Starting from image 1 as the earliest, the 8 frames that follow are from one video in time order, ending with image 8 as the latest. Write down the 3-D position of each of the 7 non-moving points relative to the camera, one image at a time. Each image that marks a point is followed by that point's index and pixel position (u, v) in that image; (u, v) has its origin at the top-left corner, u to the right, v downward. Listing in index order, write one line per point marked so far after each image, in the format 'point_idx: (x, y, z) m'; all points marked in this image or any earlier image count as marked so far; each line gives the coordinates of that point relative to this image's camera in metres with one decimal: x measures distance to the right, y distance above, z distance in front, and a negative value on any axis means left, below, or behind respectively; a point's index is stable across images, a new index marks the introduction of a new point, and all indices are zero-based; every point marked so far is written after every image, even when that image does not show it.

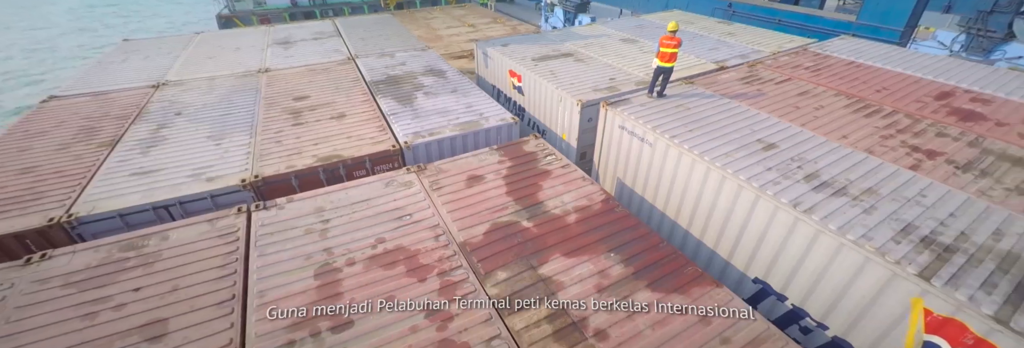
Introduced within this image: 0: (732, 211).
0: (+3.0, -0.5, +5.6) m
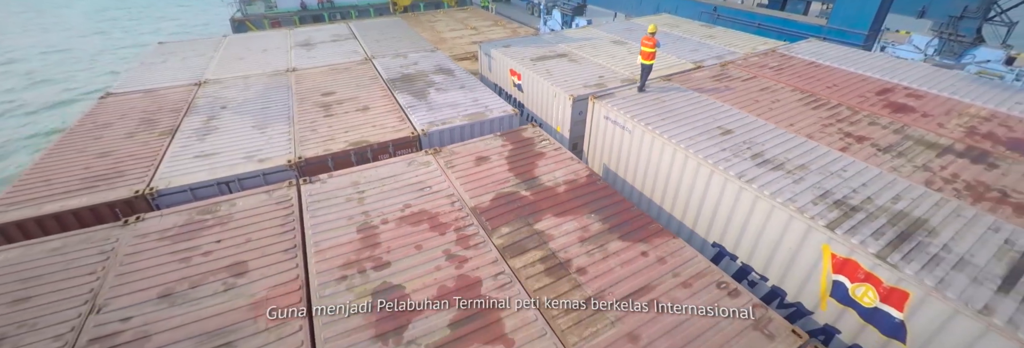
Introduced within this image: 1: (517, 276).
0: (+3.1, -0.2, +6.8) m
1: (+0.1, -1.1, +5.0) m
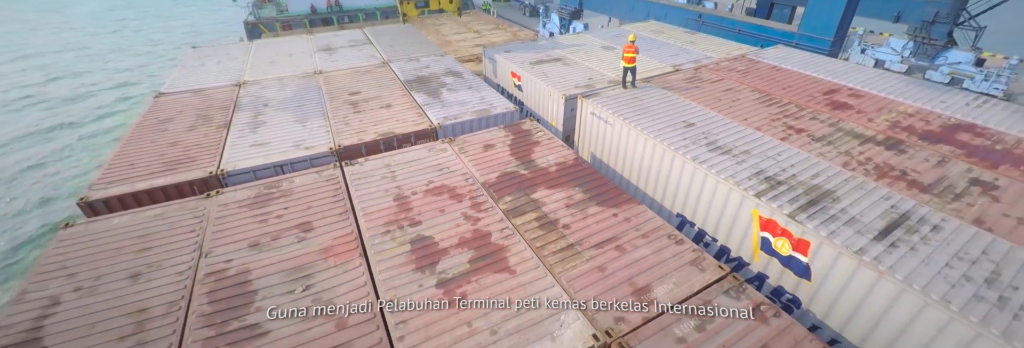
0: (+3.1, +0.2, +8.4) m
1: (+0.1, -0.8, +6.5) m
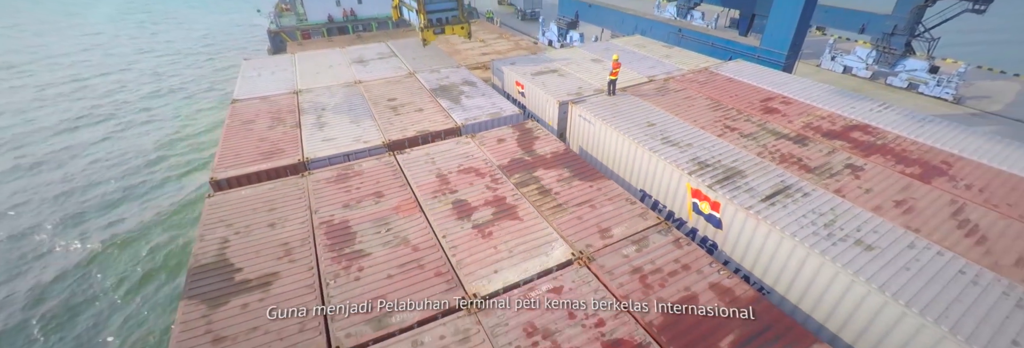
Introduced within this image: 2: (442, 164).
0: (+3.3, +0.5, +11.4) m
1: (+0.3, -0.5, +9.6) m
2: (-1.9, +0.3, +10.8) m
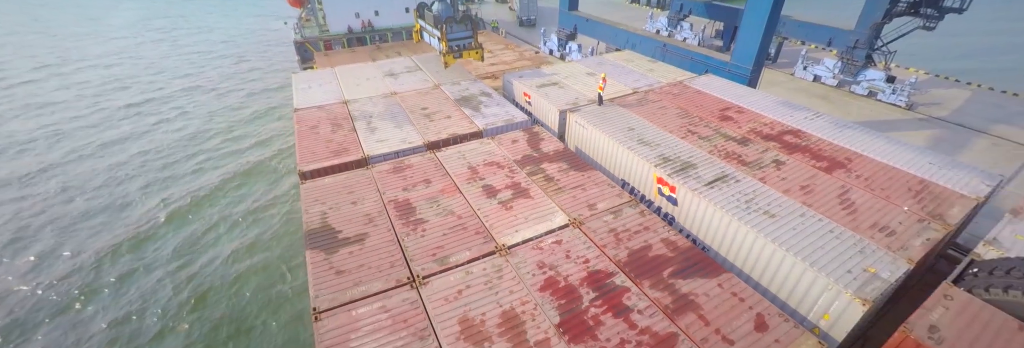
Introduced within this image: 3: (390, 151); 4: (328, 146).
0: (+3.7, +0.8, +14.9) m
1: (+0.7, -0.2, +13.1) m
2: (-1.4, +0.5, +14.3) m
3: (-4.5, +0.8, +15.0) m
4: (-7.0, +1.1, +15.5) m
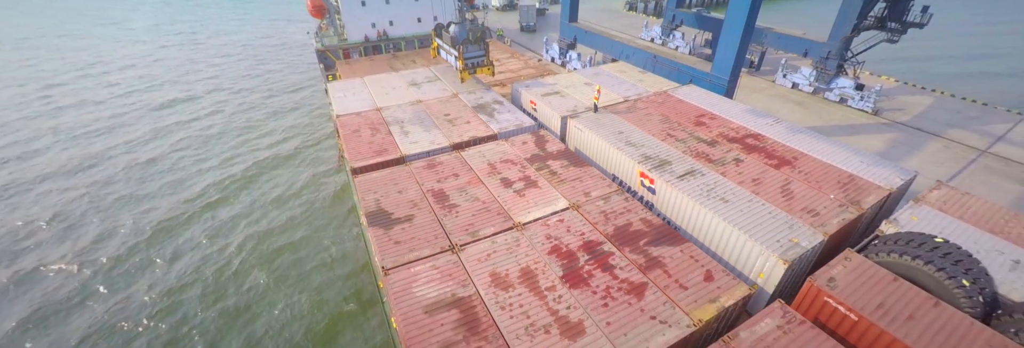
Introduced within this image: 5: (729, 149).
0: (+4.2, +0.9, +18.2) m
1: (+1.2, 0.0, +16.4) m
2: (-1.0, +0.7, +17.6) m
3: (-4.1, +1.0, +18.3) m
4: (-6.6, +1.3, +18.8) m
5: (+9.6, +1.1, +17.8) m
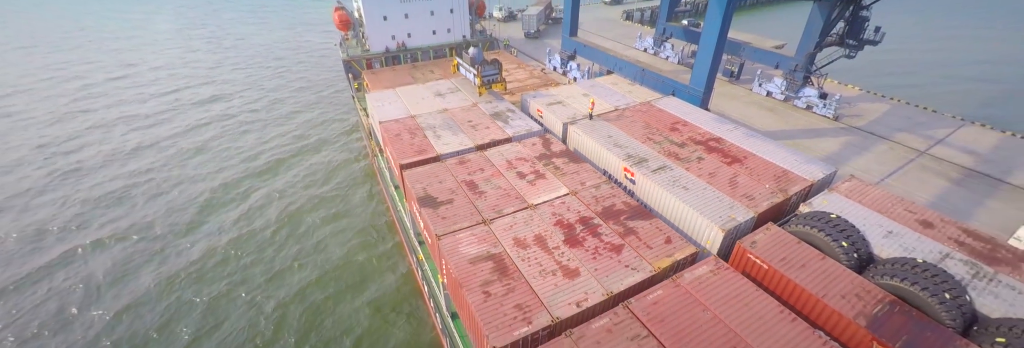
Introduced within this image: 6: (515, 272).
0: (+4.9, +1.2, +23.1) m
1: (+1.9, +0.2, +21.3) m
2: (-0.3, +1.0, +22.5) m
3: (-3.4, +1.3, +23.2) m
4: (-5.9, +1.6, +23.7) m
5: (+10.3, +1.3, +22.8) m
6: (+0.1, -3.8, +15.4) m
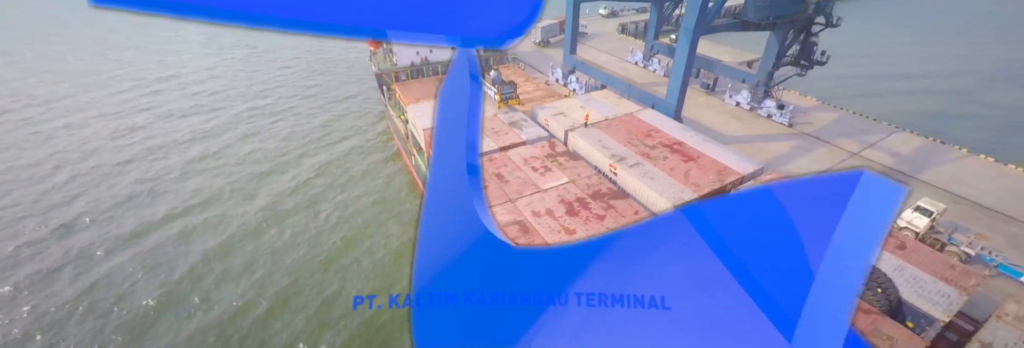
0: (+6.0, +1.6, +31.1) m
1: (+3.0, +0.7, +29.3) m
2: (+0.9, +1.4, +30.5) m
3: (-2.2, +1.7, +31.2) m
4: (-4.7, +2.1, +31.7) m
5: (+11.4, +1.7, +30.8) m
6: (+1.2, -3.4, +23.5) m
